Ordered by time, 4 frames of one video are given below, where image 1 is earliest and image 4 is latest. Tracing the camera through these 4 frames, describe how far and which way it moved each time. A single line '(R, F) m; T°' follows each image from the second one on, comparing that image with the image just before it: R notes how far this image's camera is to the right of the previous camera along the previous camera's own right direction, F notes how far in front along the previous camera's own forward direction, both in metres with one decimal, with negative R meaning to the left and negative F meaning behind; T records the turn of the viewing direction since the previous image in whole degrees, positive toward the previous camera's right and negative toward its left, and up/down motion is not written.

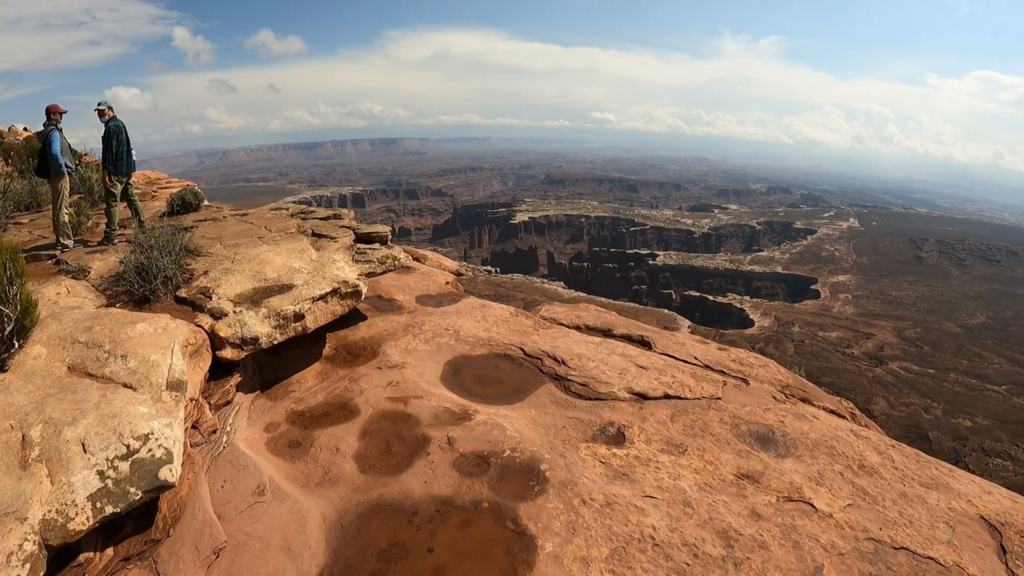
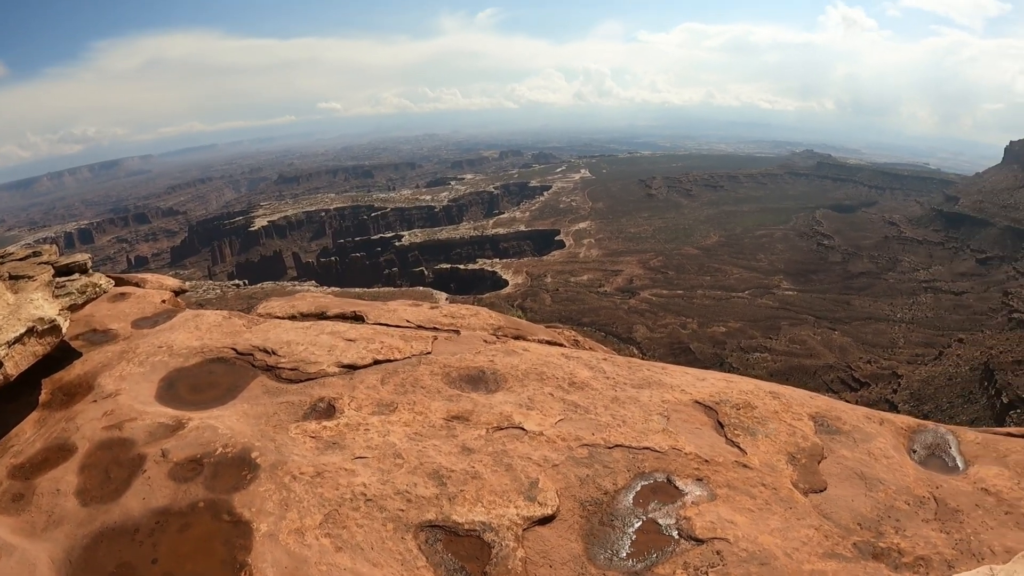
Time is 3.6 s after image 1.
(+4.7, -0.9) m; +9°
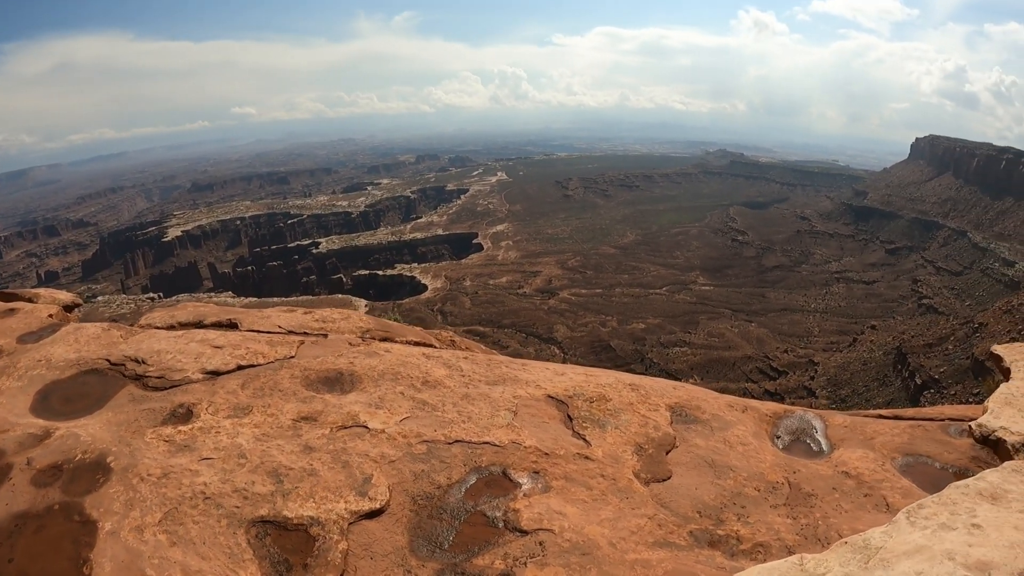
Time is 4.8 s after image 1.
(+3.6, -0.7) m; 0°
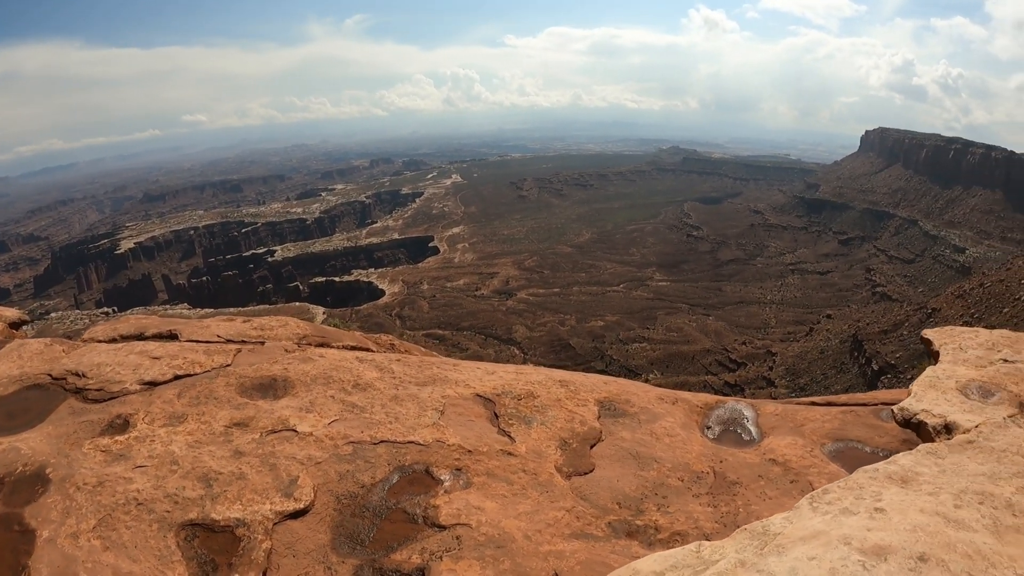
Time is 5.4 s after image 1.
(+1.9, -0.5) m; 0°
